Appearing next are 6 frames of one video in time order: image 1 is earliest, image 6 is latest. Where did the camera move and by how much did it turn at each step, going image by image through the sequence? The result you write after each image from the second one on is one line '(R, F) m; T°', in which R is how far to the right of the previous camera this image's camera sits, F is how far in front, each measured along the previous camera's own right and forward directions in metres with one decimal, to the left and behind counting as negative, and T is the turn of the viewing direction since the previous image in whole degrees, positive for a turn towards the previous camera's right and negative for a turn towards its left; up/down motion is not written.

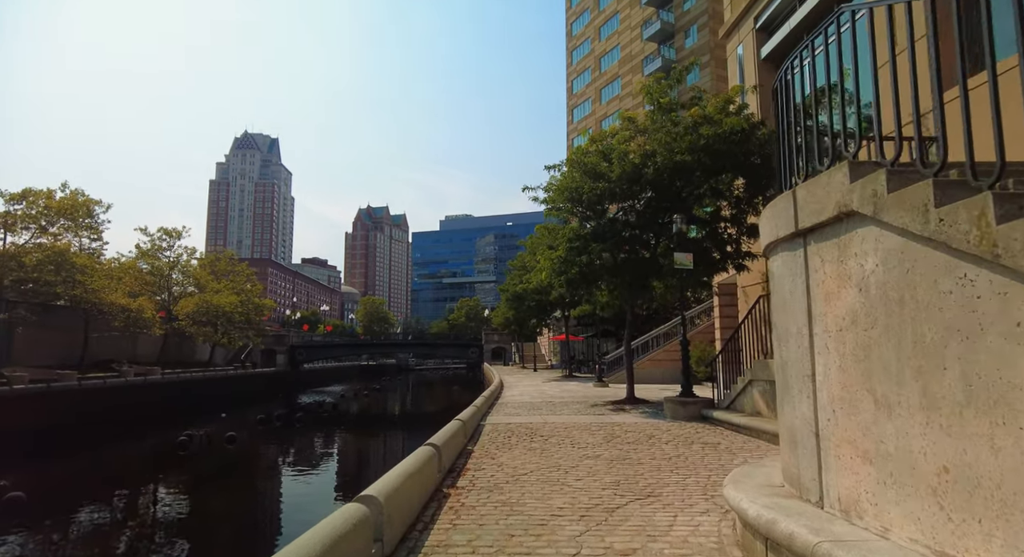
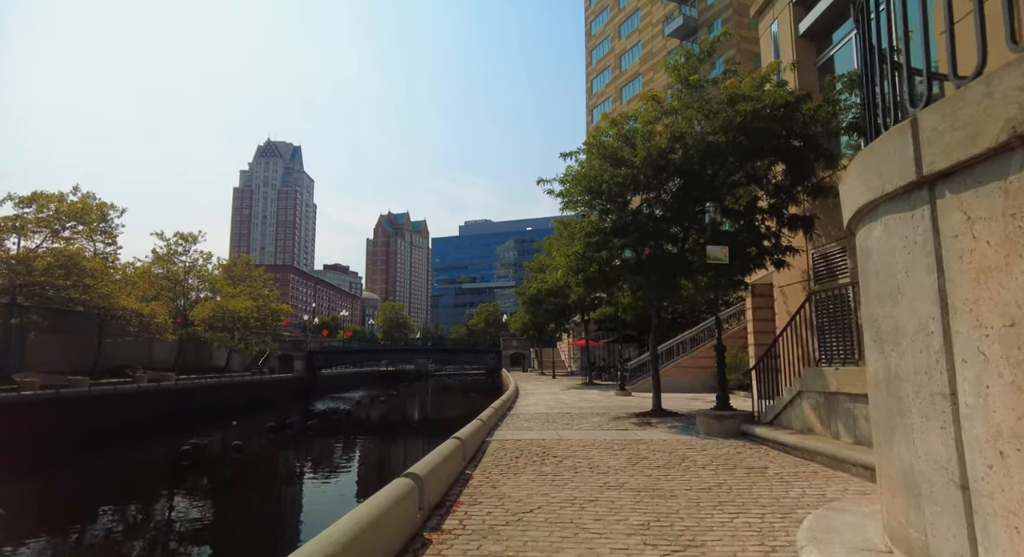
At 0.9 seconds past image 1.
(+0.2, +1.2) m; -2°
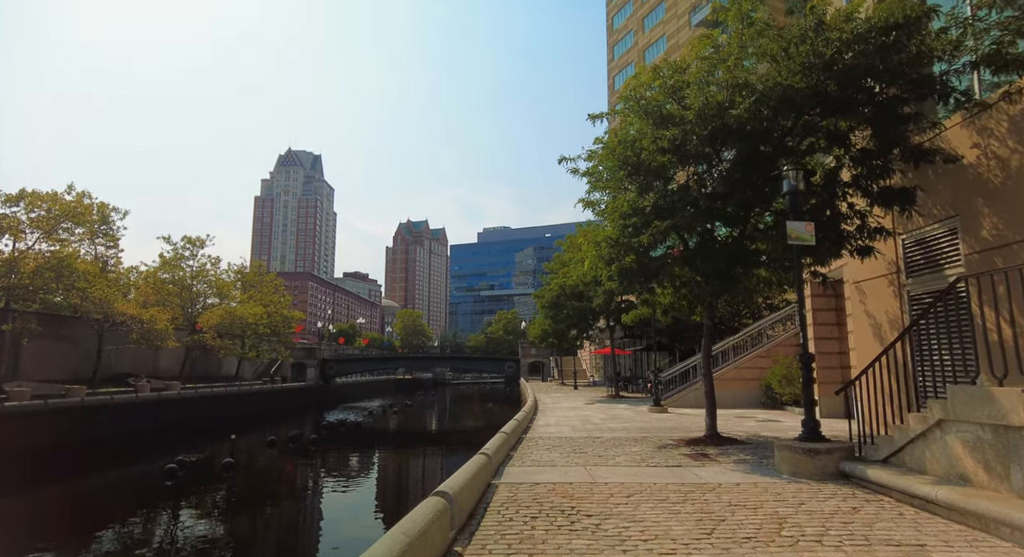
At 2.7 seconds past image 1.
(+0.1, +2.3) m; -2°
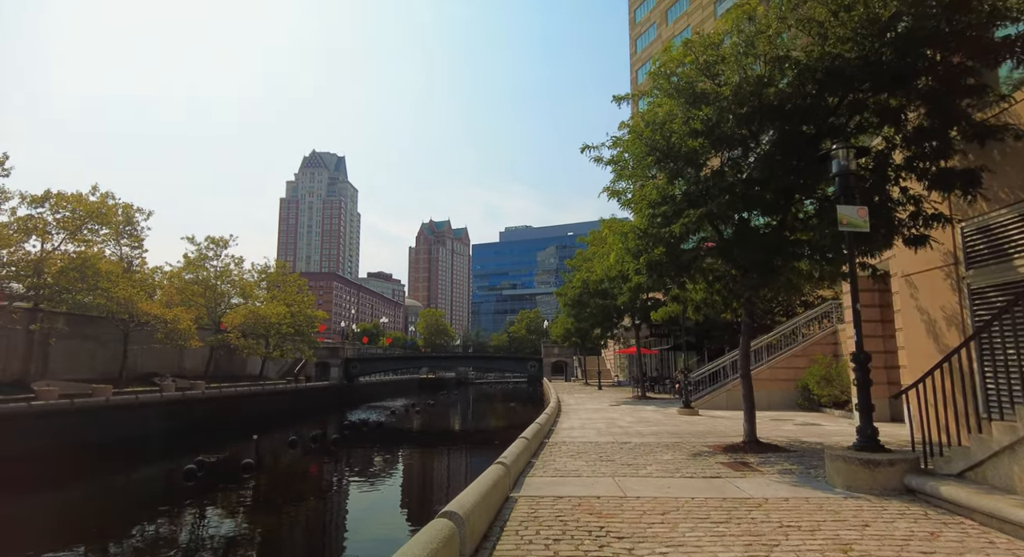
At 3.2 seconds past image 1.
(0.0, +0.6) m; -2°
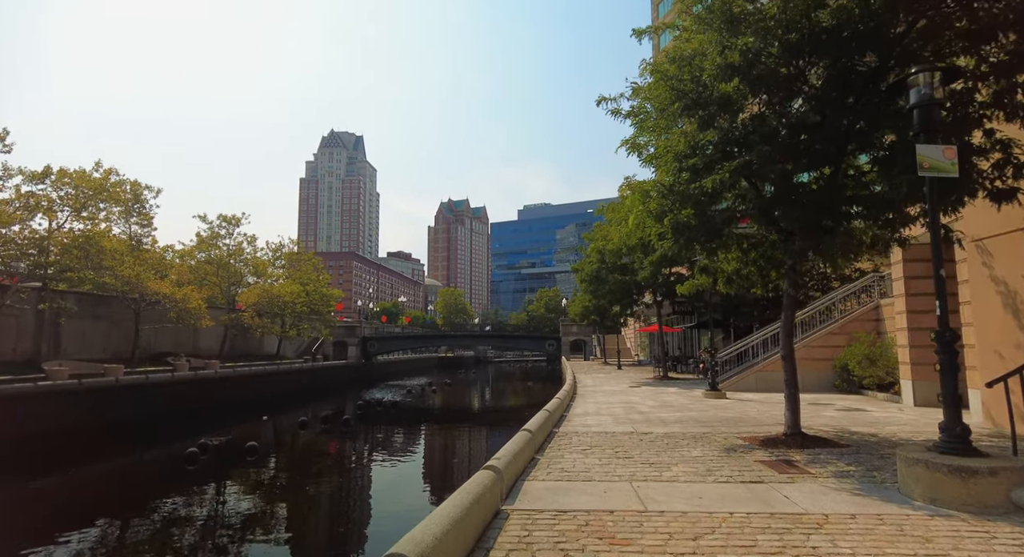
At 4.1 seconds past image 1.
(+0.3, +1.2) m; -2°
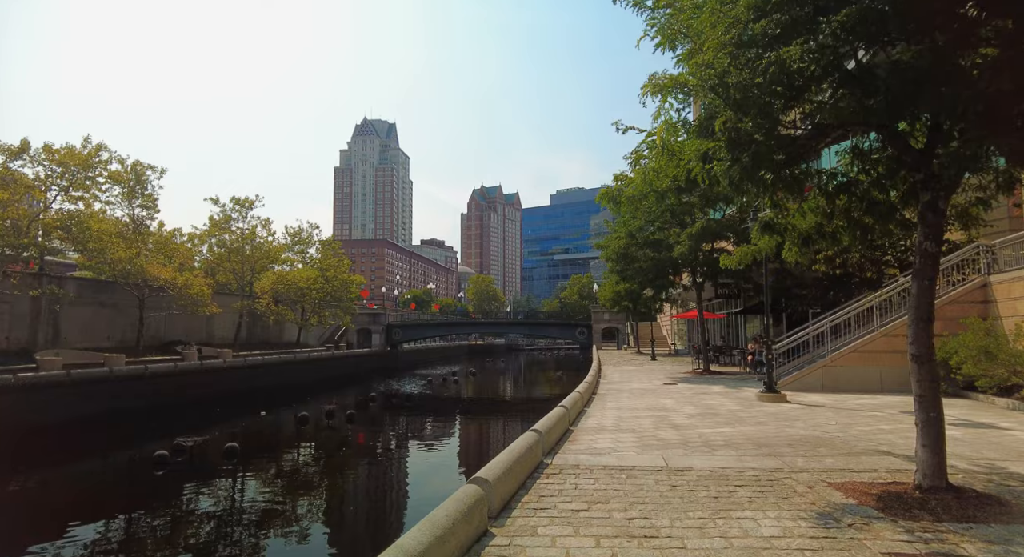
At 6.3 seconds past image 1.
(+0.7, +2.9) m; -4°
